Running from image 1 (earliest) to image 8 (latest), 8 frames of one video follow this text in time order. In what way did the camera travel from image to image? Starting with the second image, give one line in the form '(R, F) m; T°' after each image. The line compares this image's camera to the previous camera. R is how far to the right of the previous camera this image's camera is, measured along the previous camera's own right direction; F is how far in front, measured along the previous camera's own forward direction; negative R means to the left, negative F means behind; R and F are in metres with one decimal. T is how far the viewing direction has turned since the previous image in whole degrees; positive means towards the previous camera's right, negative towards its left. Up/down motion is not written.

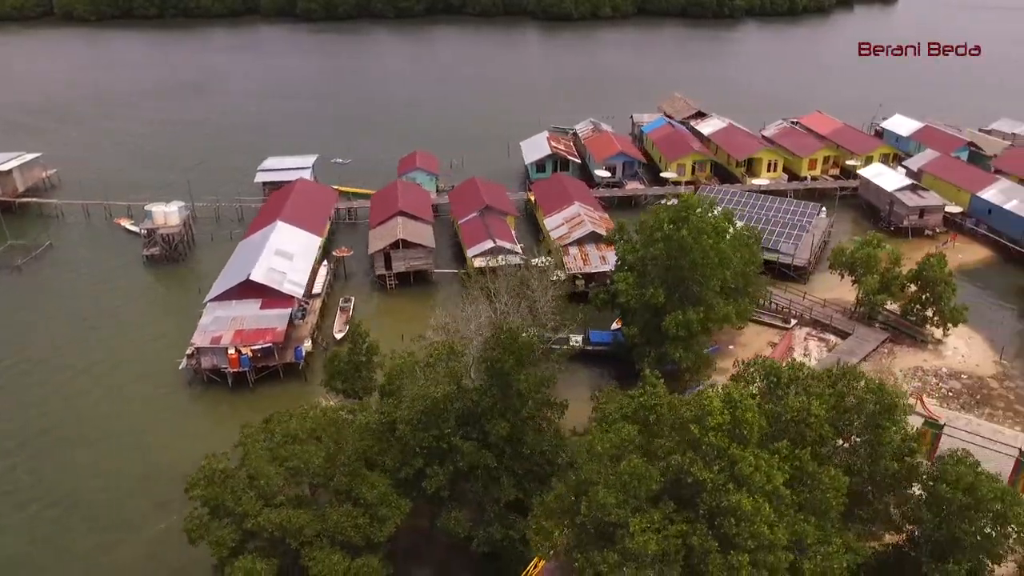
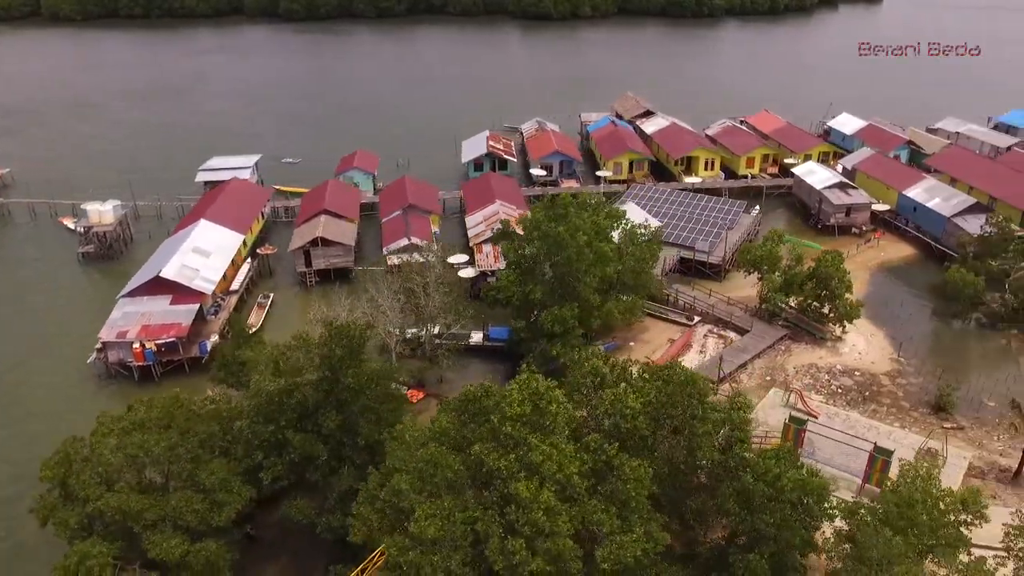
(+4.4, -0.6) m; -1°
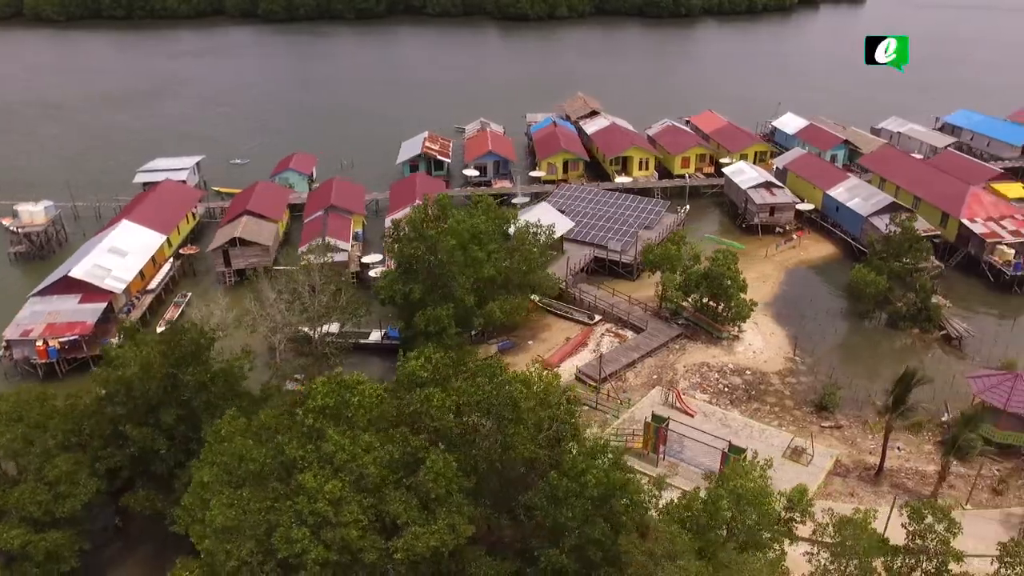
(+4.5, -0.5) m; -1°
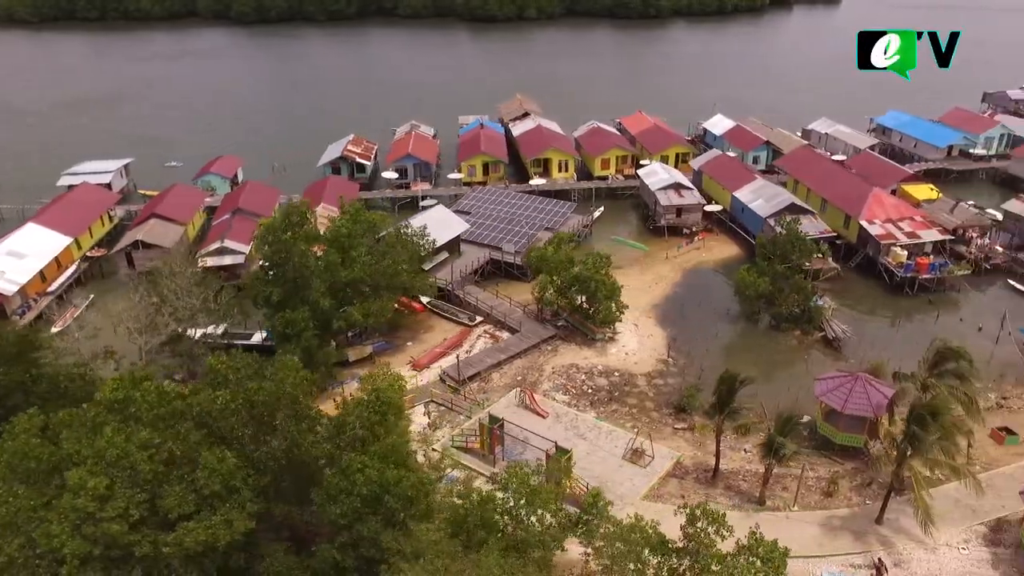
(+5.5, -0.4) m; -1°
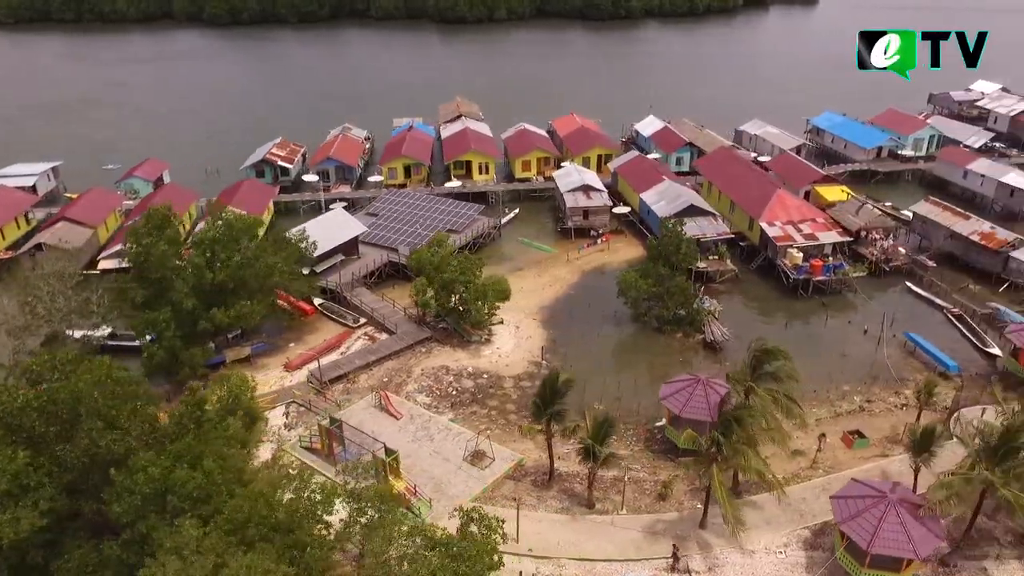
(+5.6, -0.1) m; -1°
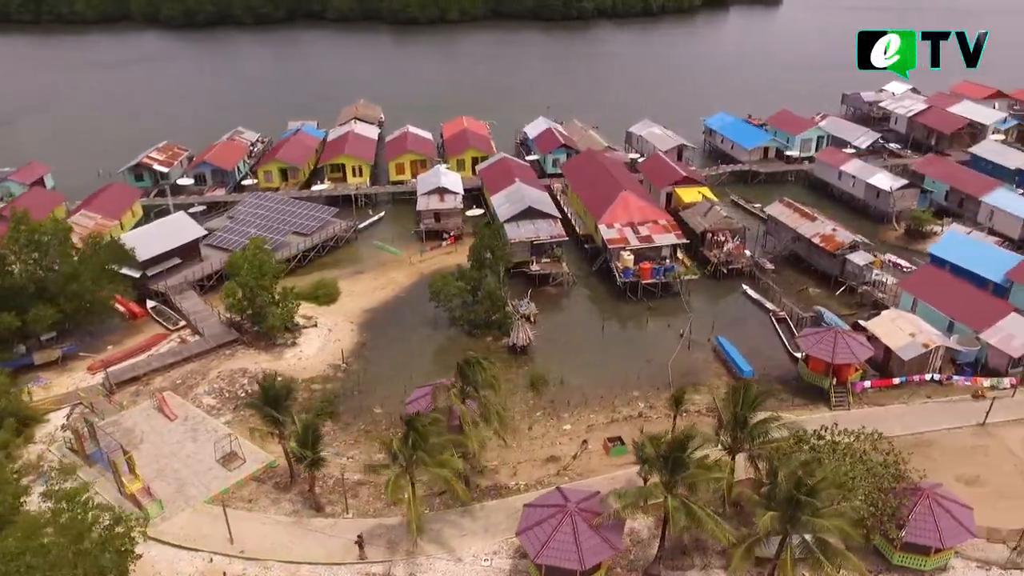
(+8.9, +0.1) m; -2°
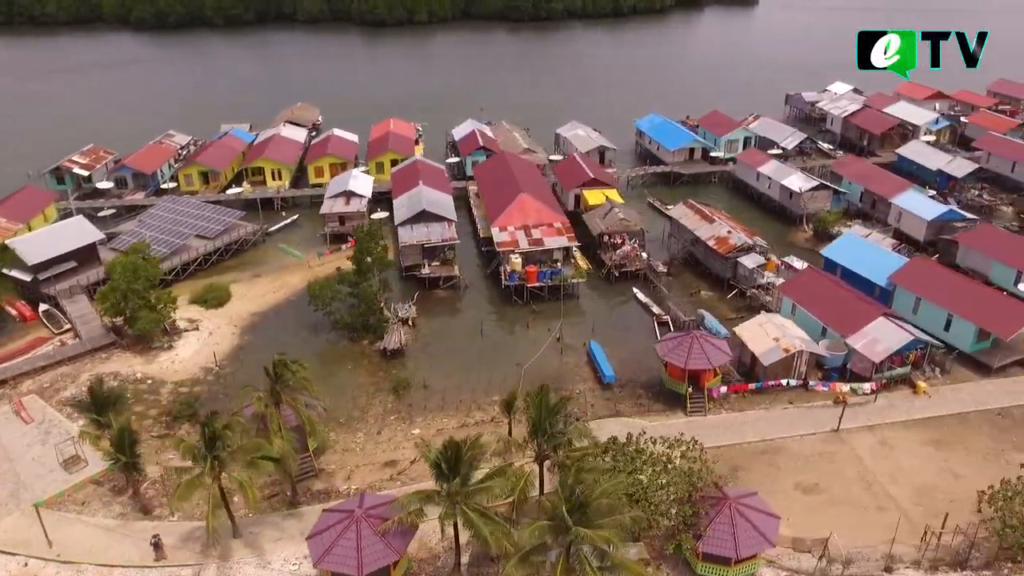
(+5.8, +0.2) m; -1°
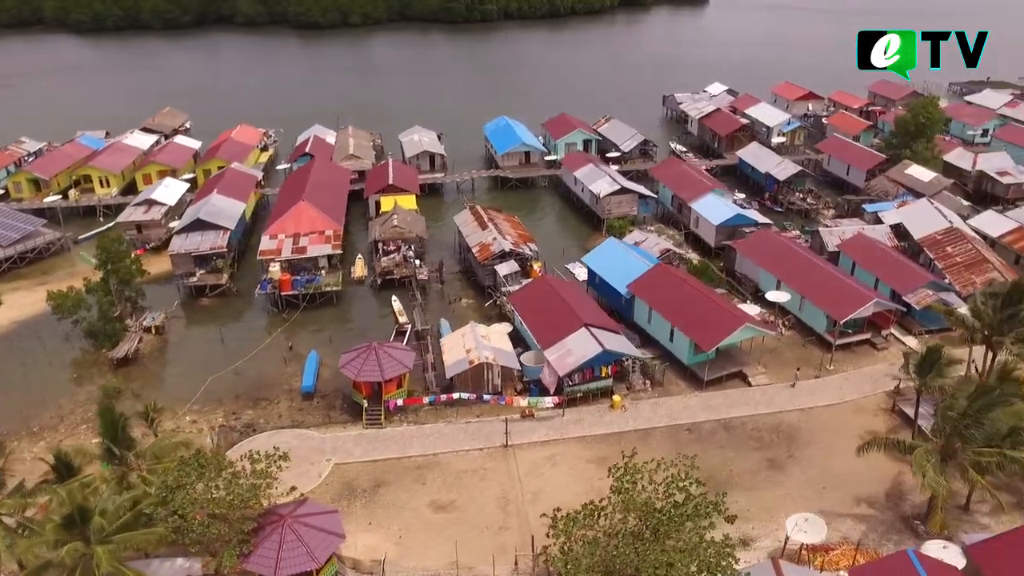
(+12.3, +1.0) m; -3°
